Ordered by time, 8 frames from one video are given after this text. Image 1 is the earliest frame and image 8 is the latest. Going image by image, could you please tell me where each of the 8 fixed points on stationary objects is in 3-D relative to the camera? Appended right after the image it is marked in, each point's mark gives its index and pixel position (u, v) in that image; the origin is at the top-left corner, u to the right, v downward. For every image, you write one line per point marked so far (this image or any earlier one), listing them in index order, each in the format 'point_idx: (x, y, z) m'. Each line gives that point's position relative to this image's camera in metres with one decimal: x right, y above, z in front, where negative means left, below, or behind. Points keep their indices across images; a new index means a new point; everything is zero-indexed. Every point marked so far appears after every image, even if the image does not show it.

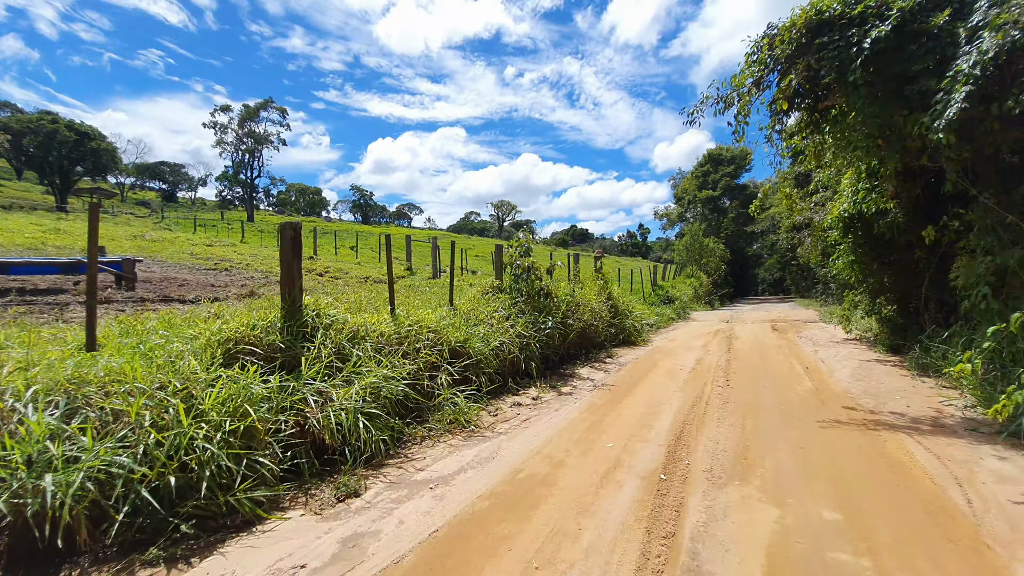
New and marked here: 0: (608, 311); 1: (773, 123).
0: (+2.2, -0.6, +9.8) m
1: (+3.7, +2.3, +5.9) m
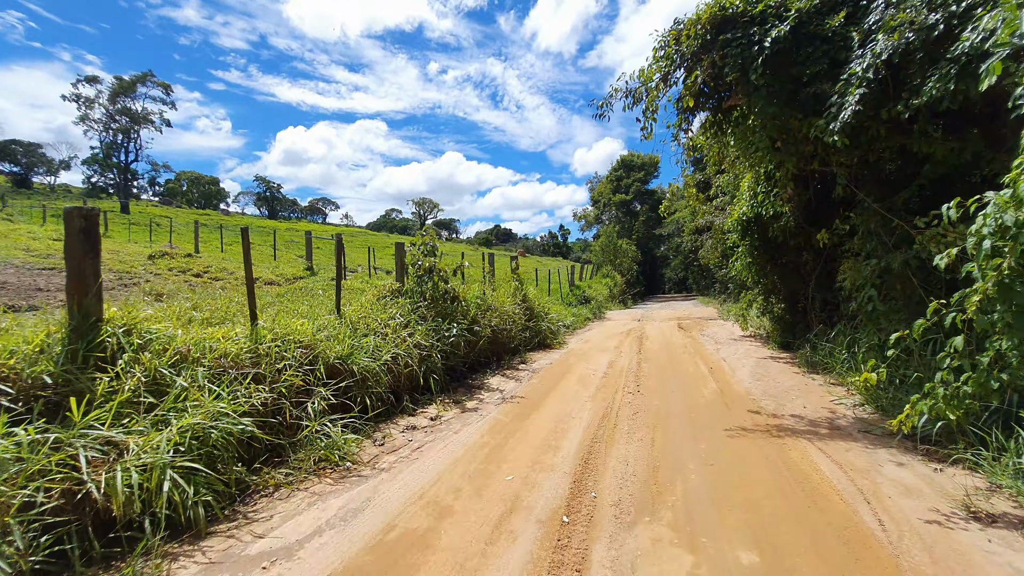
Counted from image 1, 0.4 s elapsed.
0: (+0.2, -0.6, +9.4) m
1: (+2.3, +2.3, +5.7) m
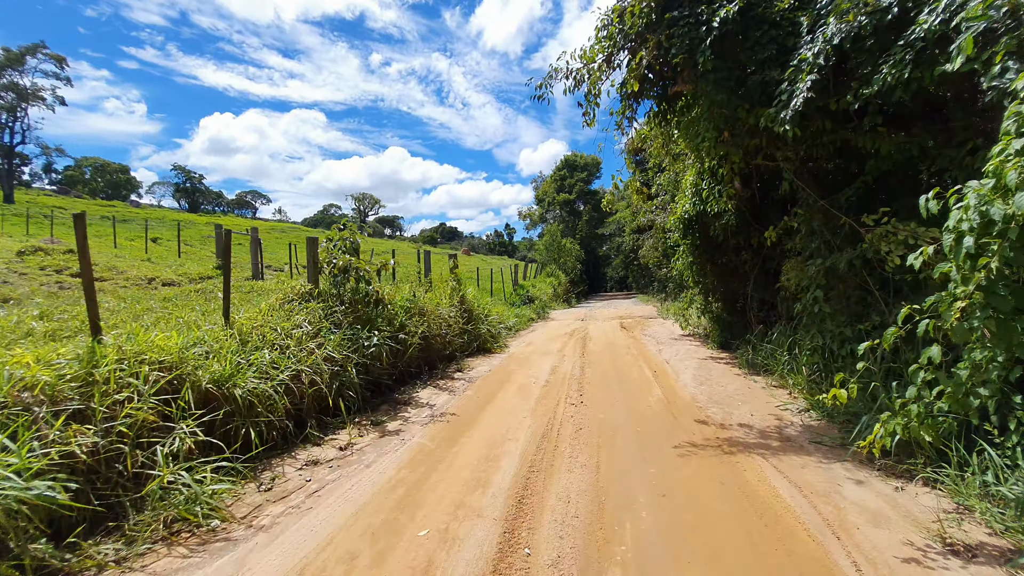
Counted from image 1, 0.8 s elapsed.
0: (-1.1, -0.6, +8.7) m
1: (+1.4, +2.3, +5.3) m
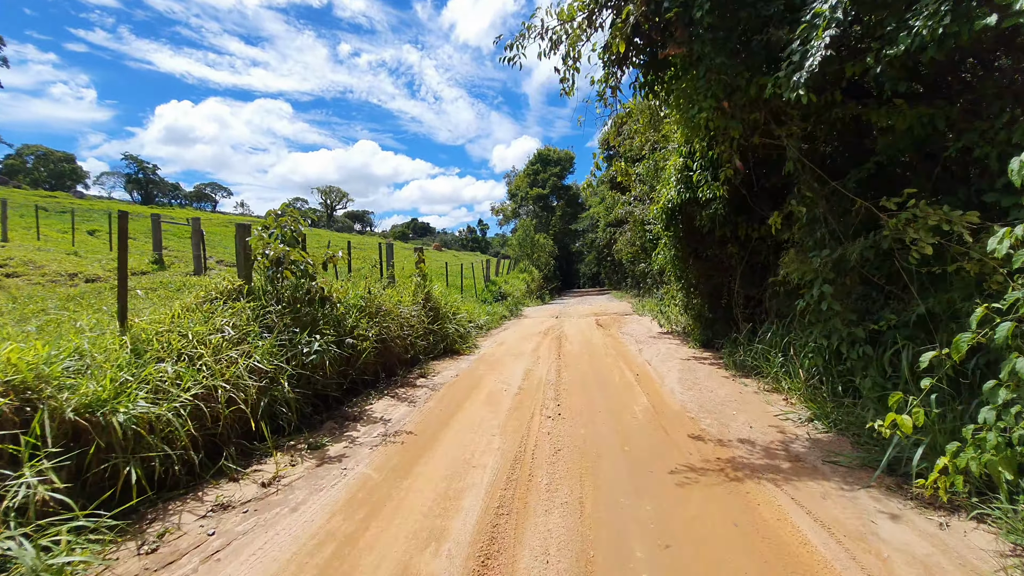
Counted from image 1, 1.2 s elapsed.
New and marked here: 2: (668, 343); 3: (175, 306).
0: (-1.7, -0.5, +7.9) m
1: (+1.0, +2.3, +4.6) m
2: (+3.2, -1.1, +8.4) m
3: (-3.6, -0.2, +4.4) m
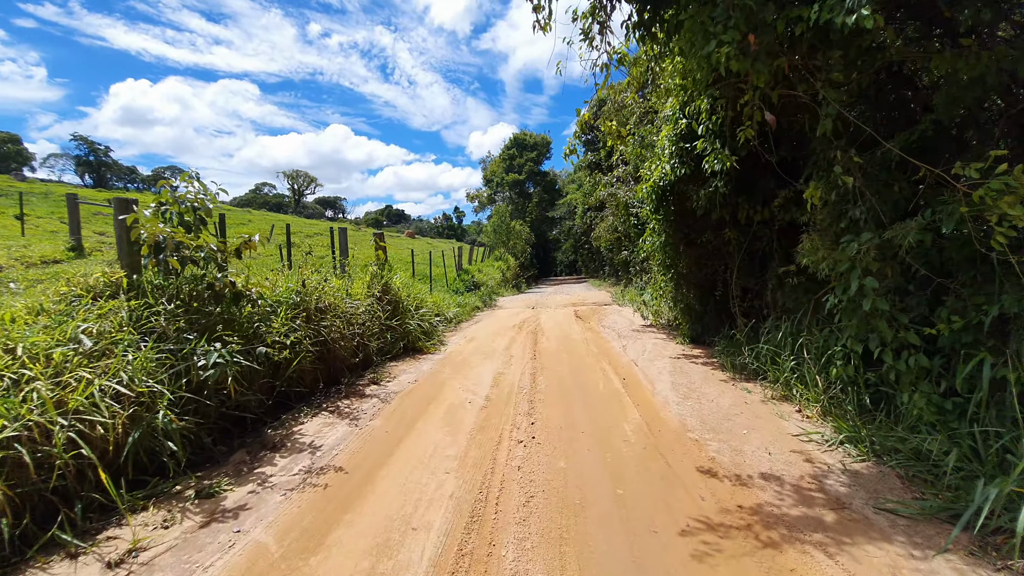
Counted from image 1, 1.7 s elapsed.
0: (-2.2, -0.4, +6.8) m
1: (+0.7, +2.4, +3.7) m
2: (+2.6, -0.9, +7.7) m
3: (-3.9, -0.1, +3.3) m
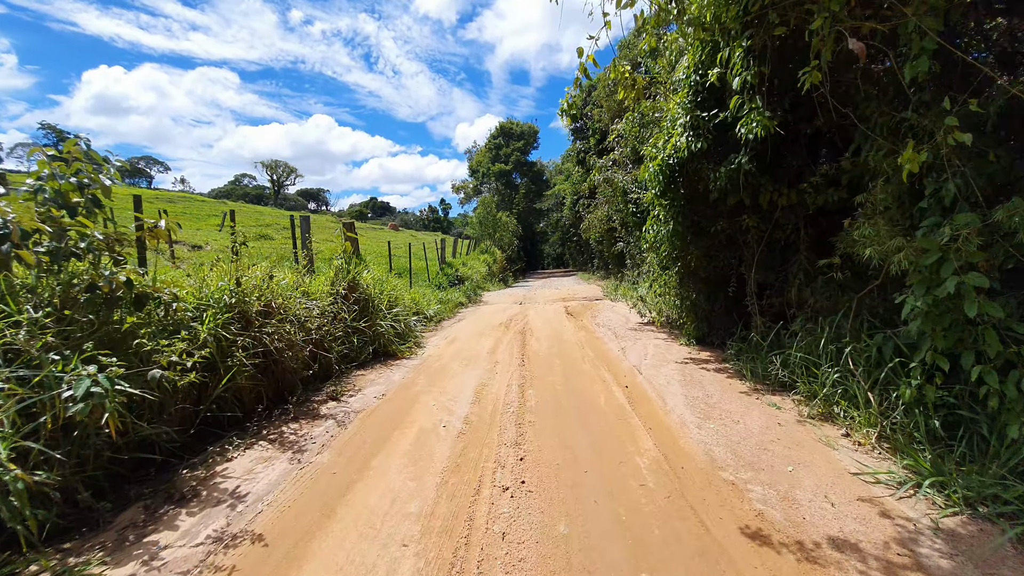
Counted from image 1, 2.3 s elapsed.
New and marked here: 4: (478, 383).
0: (-2.4, -0.3, +5.9) m
1: (+0.6, +2.4, +2.8) m
2: (+2.4, -0.8, +6.9) m
3: (-4.0, -0.2, +2.3) m
4: (-0.4, -1.1, +4.9) m
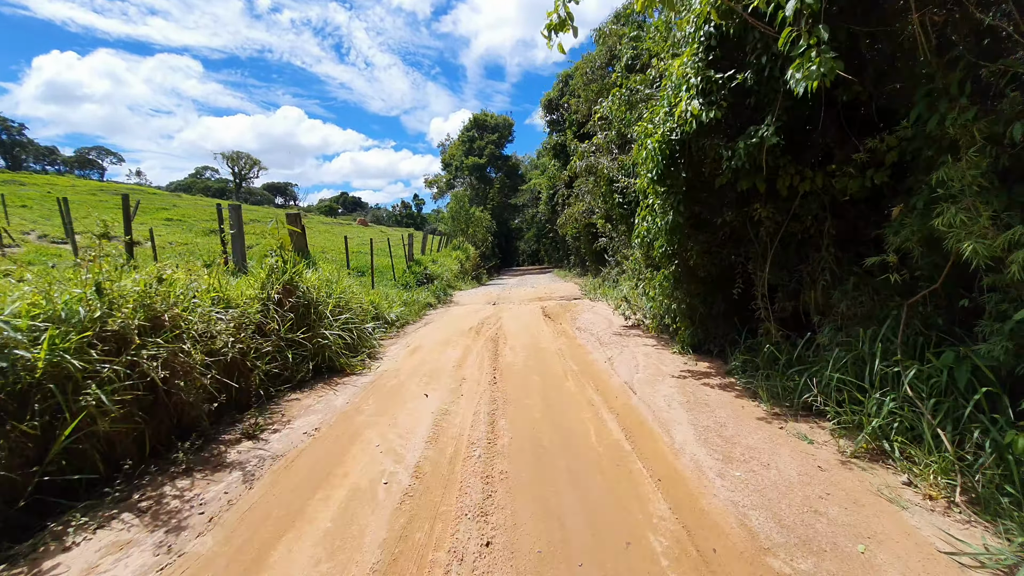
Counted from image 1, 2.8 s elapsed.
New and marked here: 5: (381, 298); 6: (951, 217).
0: (-2.8, -0.4, +4.9) m
1: (+0.4, +2.3, +1.9) m
2: (+2.0, -0.8, +6.1) m
3: (-4.1, -0.3, +1.2) m
4: (-0.7, -1.2, +3.9) m
5: (-2.7, -0.2, +8.8) m
6: (+2.4, +0.4, +2.3) m
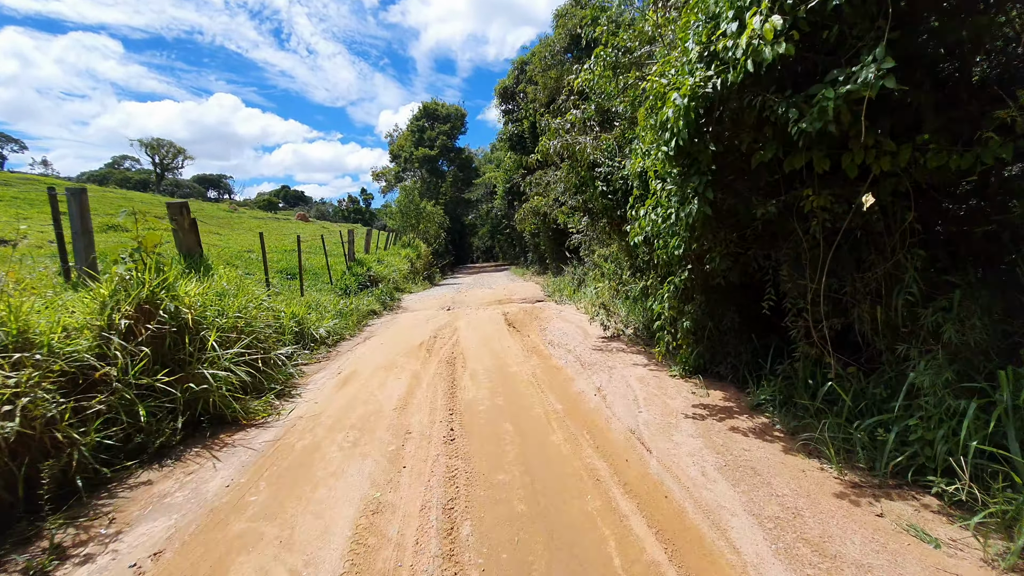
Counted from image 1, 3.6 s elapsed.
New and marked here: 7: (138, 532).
0: (-3.1, -0.6, +3.2) m
1: (+0.3, +2.2, +0.6) m
2: (+1.5, -0.9, +5.0) m
3: (-4.0, -0.5, -0.6) m
4: (-0.9, -1.3, +2.6) m
5: (-3.5, -0.4, +7.2) m
6: (+2.3, +0.3, +1.2) m
7: (-2.2, -1.5, +2.5) m
